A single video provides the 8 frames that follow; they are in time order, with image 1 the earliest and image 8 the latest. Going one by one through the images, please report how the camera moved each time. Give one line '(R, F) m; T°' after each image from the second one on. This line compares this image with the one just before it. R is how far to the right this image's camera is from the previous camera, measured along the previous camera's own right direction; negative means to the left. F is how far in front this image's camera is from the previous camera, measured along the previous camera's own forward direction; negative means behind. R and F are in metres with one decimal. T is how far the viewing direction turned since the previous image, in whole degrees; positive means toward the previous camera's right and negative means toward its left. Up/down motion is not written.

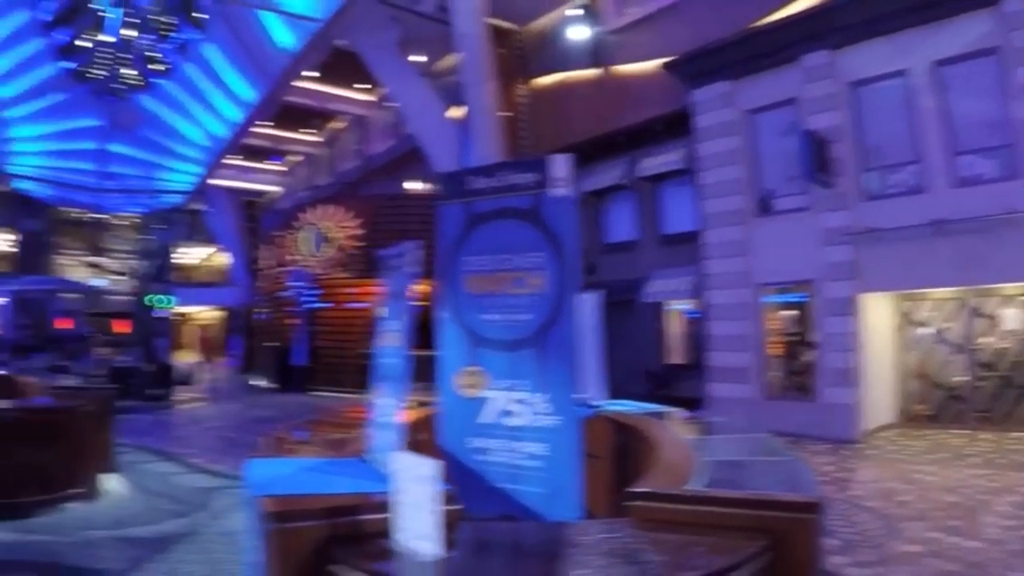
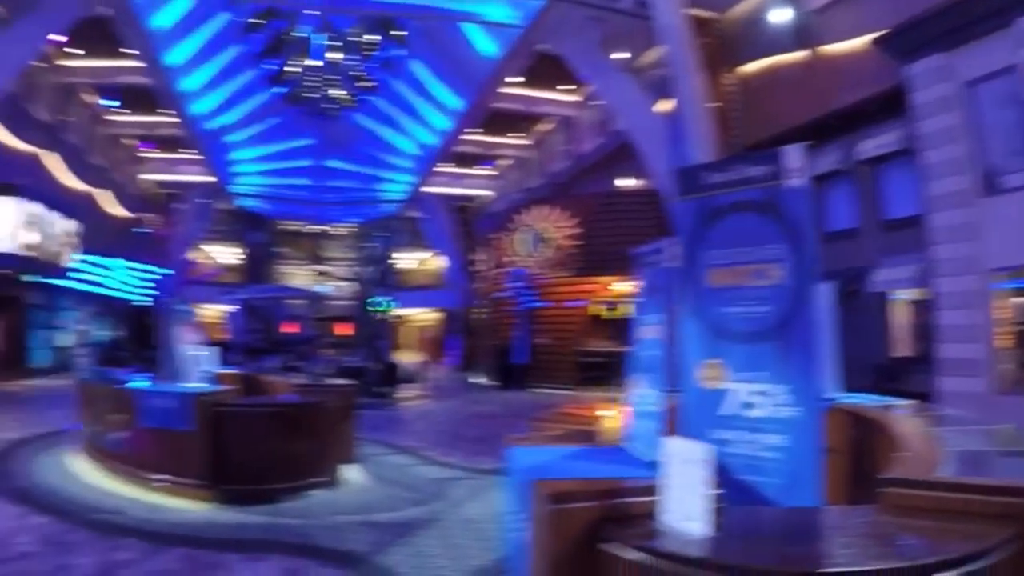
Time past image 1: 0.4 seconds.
(0.0, -0.1) m; -11°
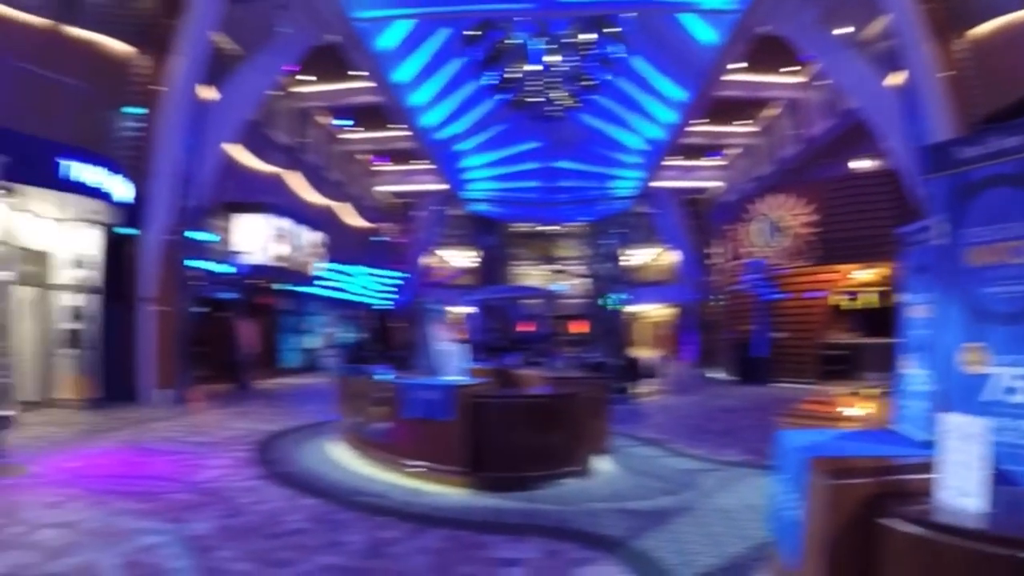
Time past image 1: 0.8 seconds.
(0.0, -0.1) m; -12°
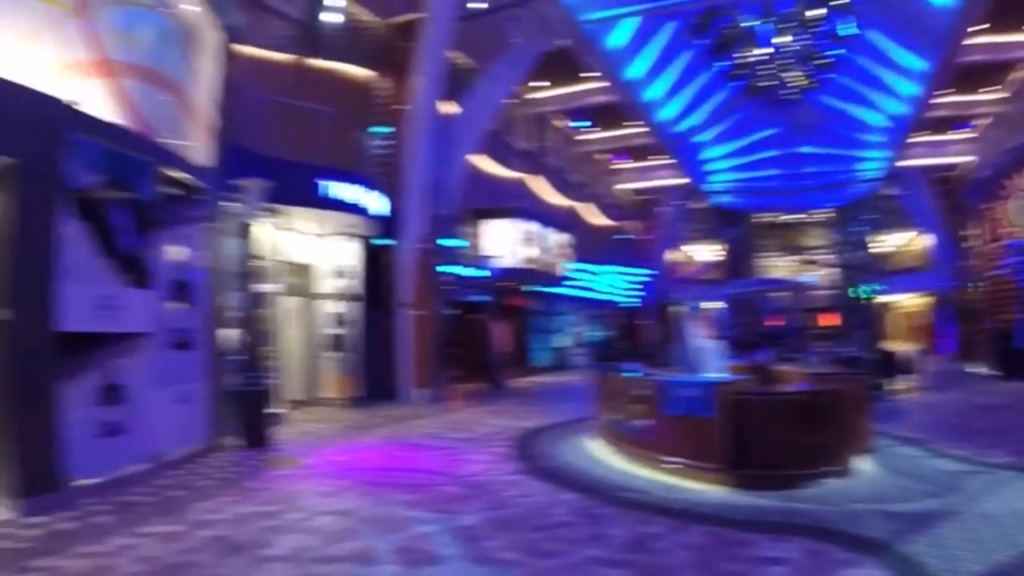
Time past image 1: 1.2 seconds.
(0.0, -0.1) m; -13°
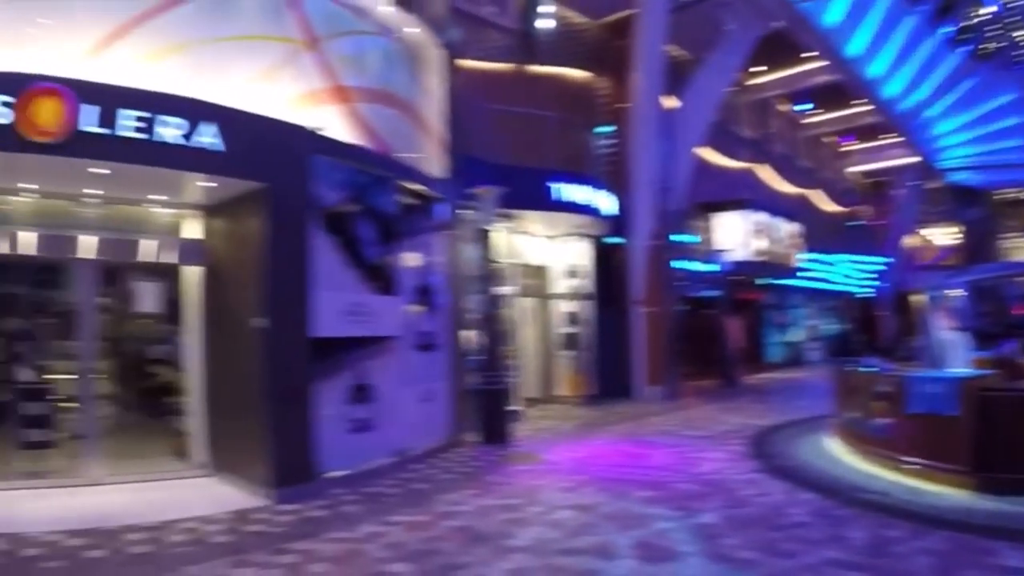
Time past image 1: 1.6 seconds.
(0.0, -0.1) m; -13°
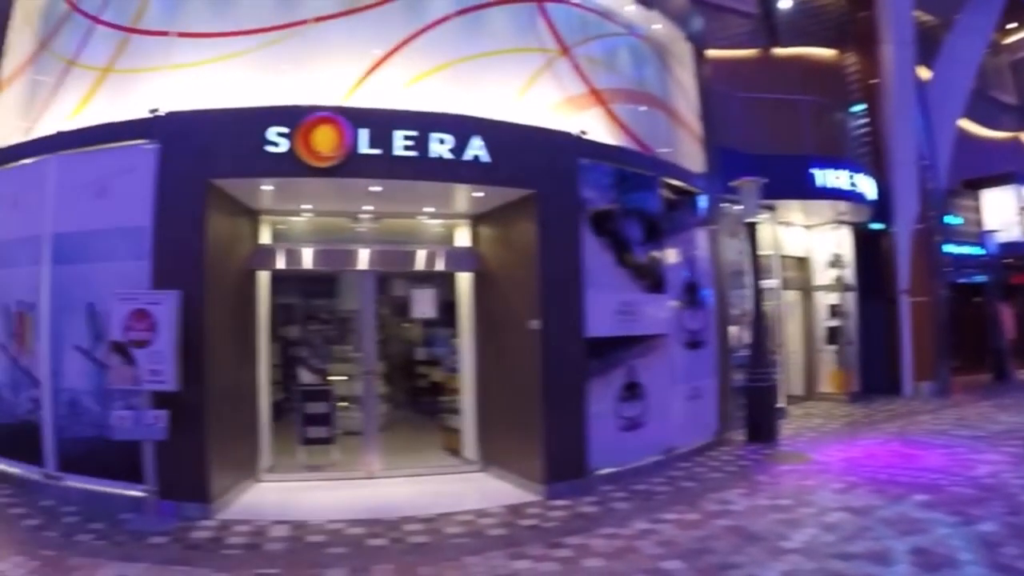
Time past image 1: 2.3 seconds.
(-0.1, -0.1) m; -14°
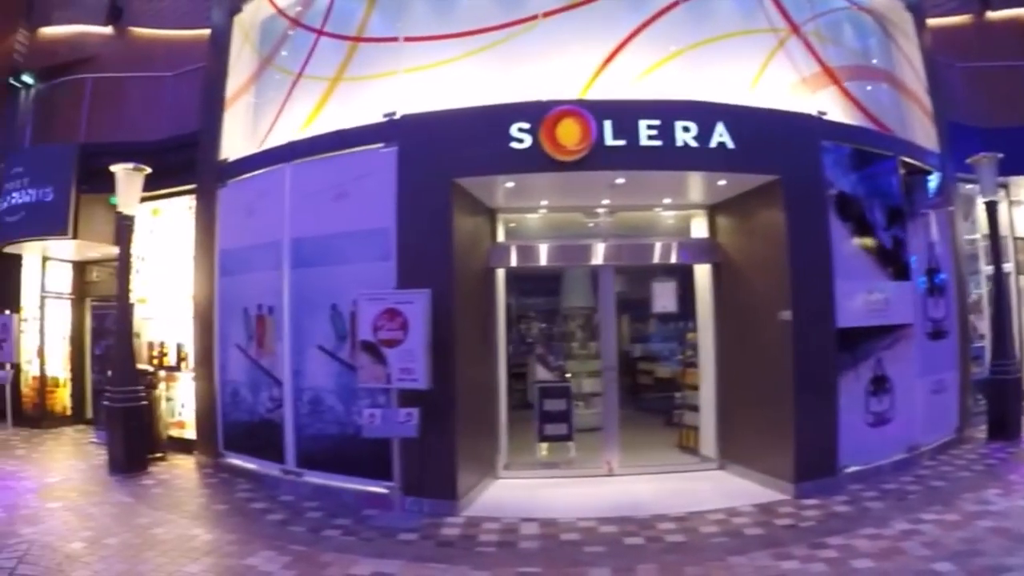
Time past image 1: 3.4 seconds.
(-0.5, +0.1) m; -9°
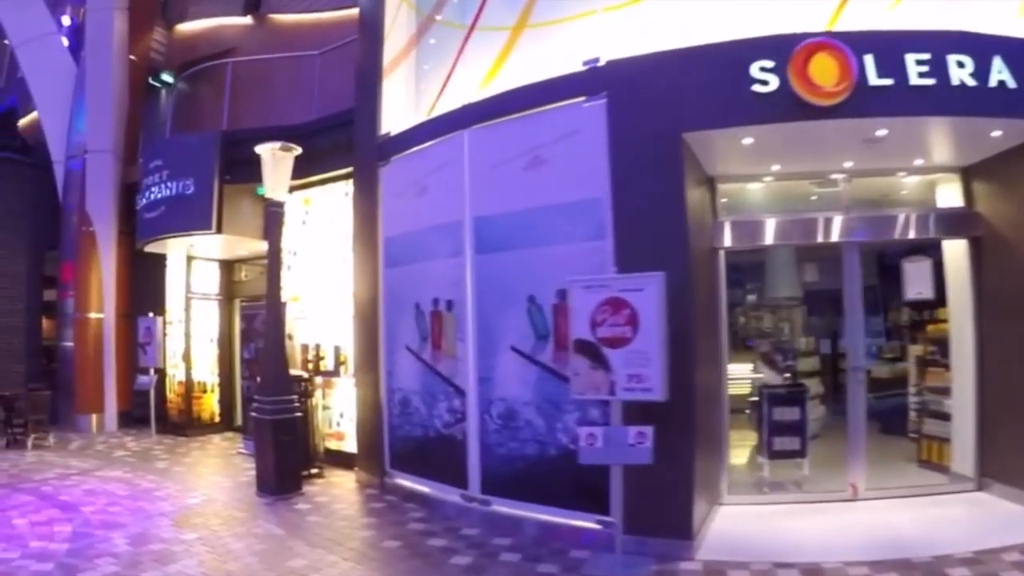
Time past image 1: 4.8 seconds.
(-0.6, +1.5) m; -7°
